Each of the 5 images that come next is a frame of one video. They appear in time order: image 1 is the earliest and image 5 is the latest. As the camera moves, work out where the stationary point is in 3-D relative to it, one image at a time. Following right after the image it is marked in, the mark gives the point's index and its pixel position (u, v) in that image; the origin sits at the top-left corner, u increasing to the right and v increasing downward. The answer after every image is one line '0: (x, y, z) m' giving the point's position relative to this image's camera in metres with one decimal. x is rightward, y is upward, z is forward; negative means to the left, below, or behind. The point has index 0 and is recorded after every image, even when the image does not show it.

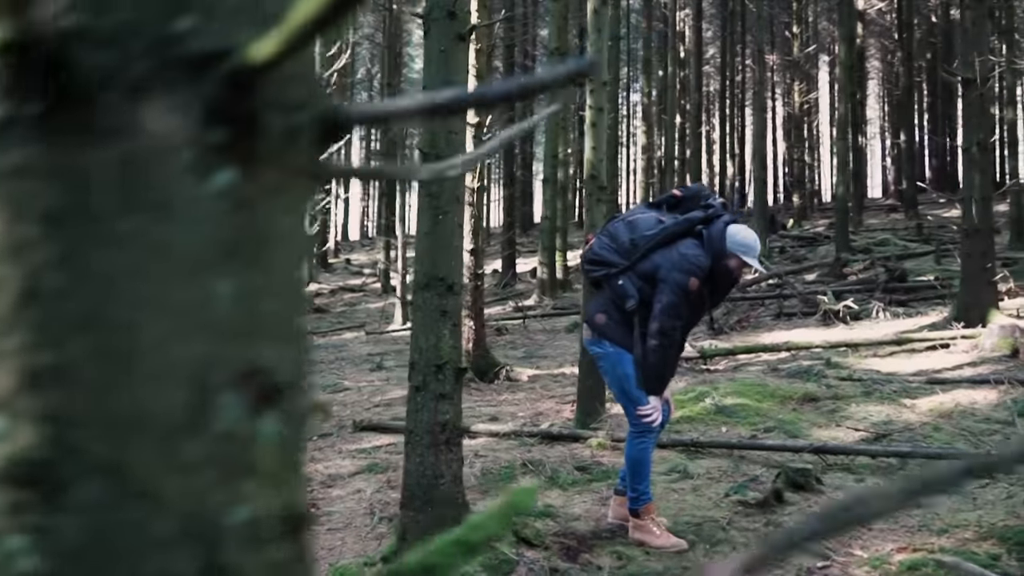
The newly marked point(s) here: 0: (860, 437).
0: (+2.7, -1.2, +6.7) m
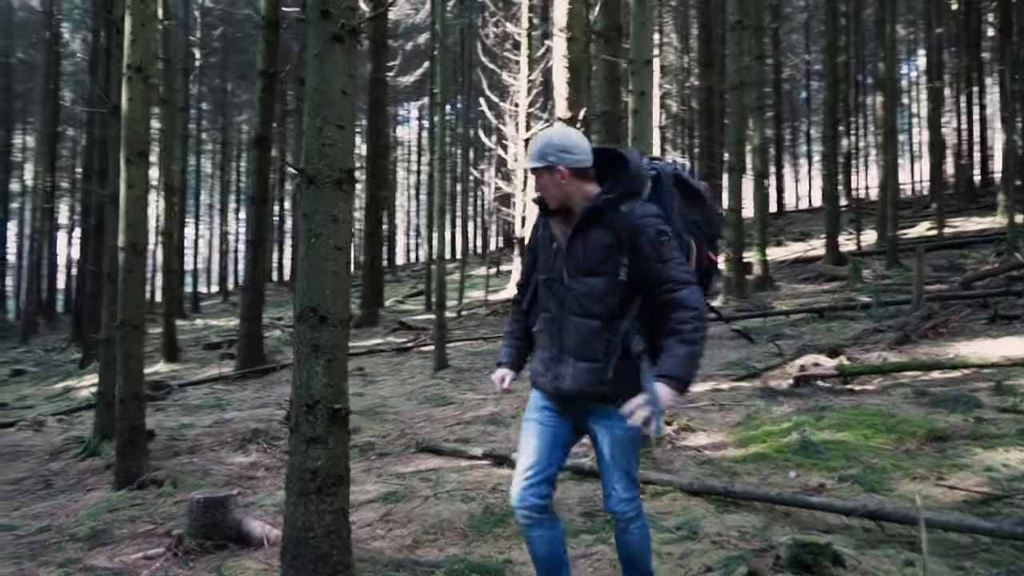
0: (+2.6, -1.2, +5.1) m
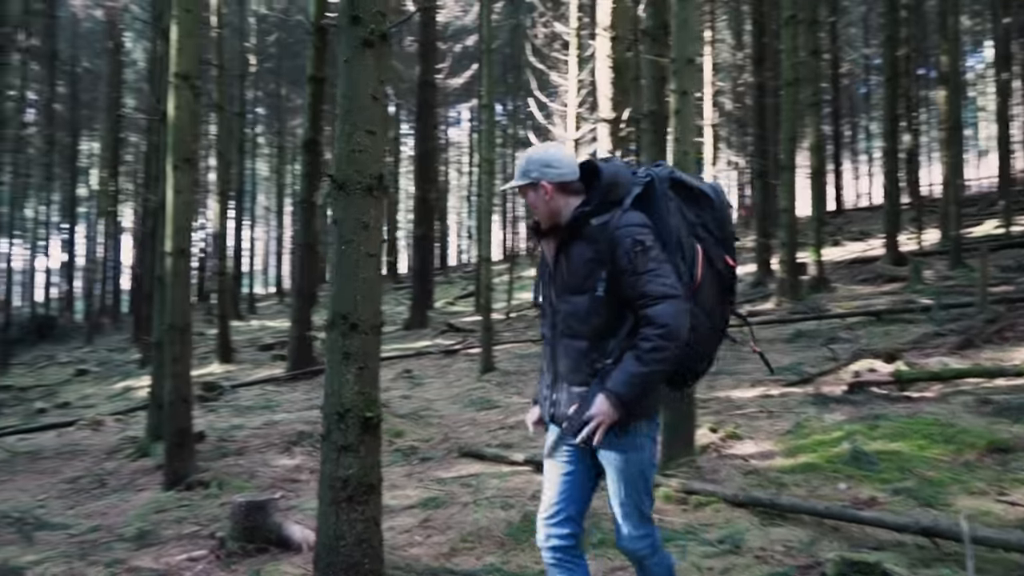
0: (+2.9, -1.3, +4.8) m
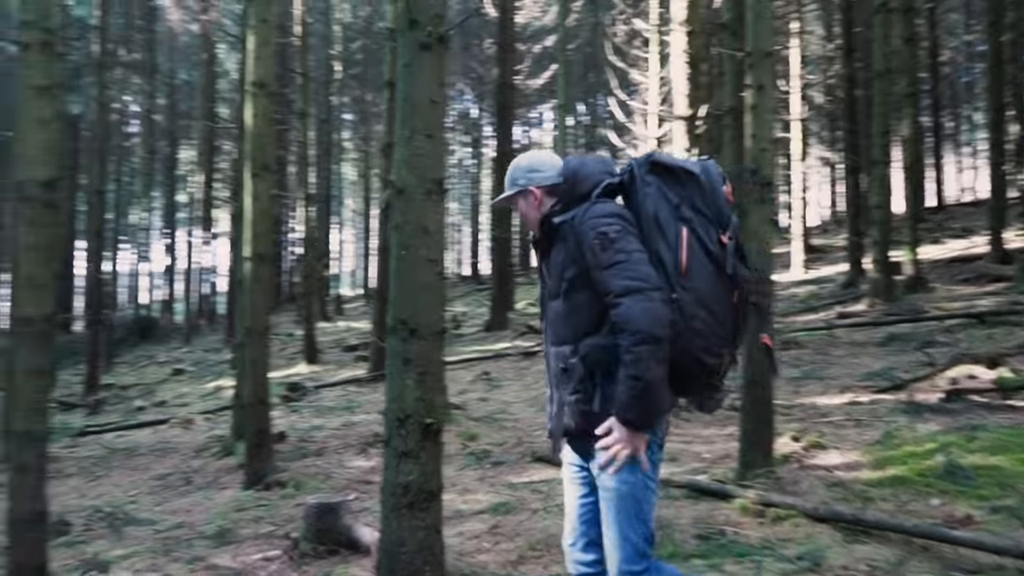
0: (+3.2, -1.3, +4.4) m
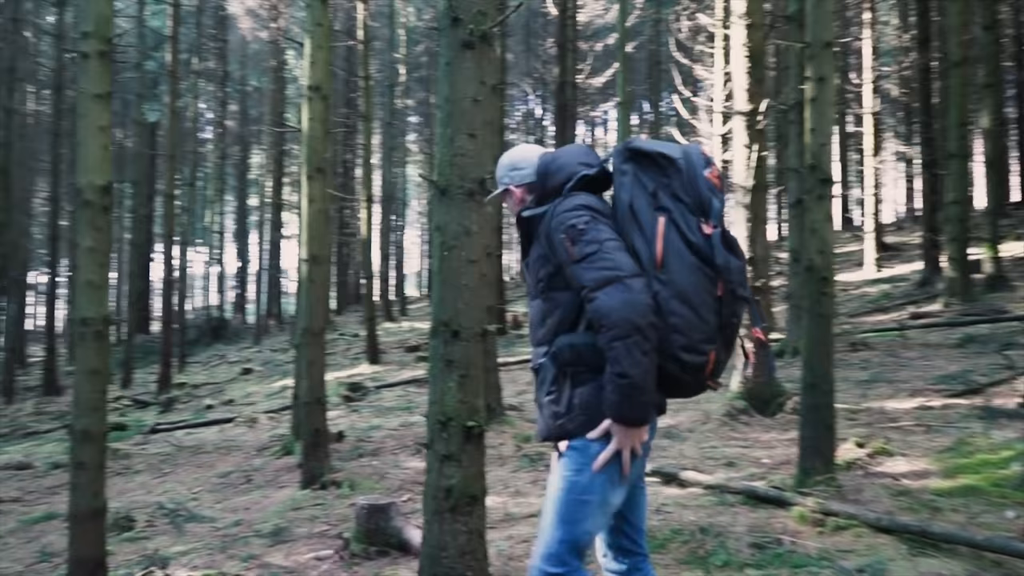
0: (+3.4, -1.3, +4.0) m
